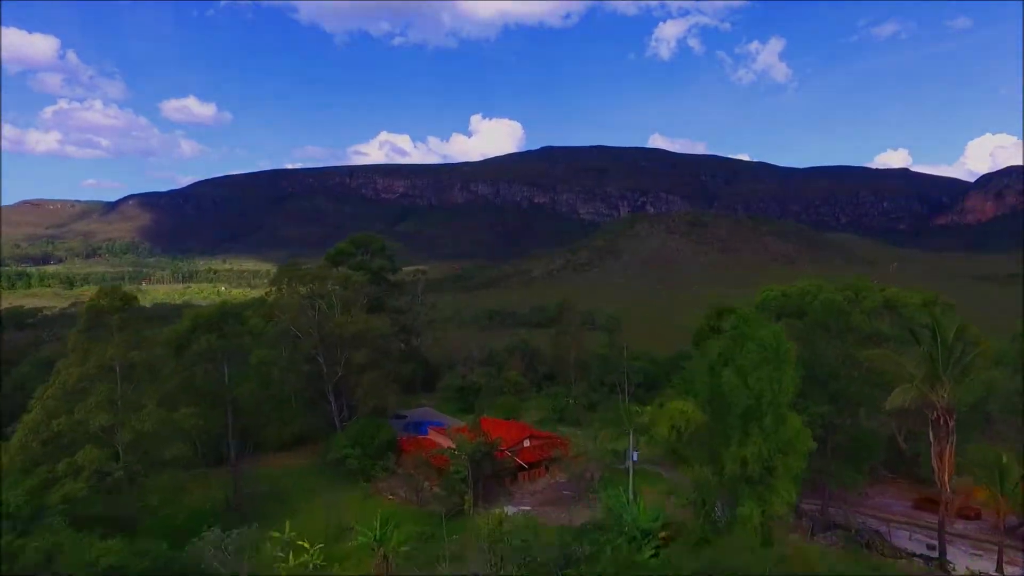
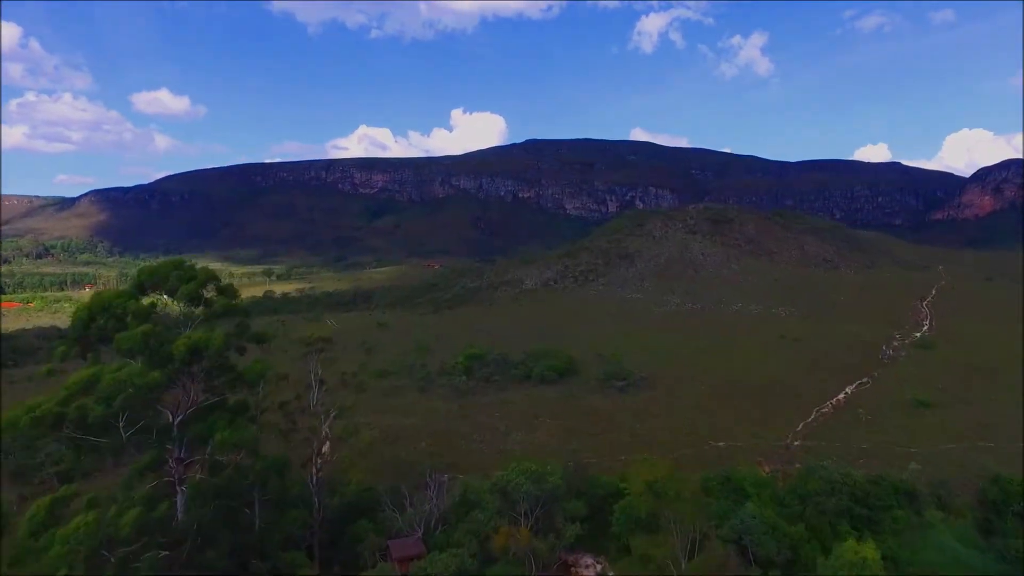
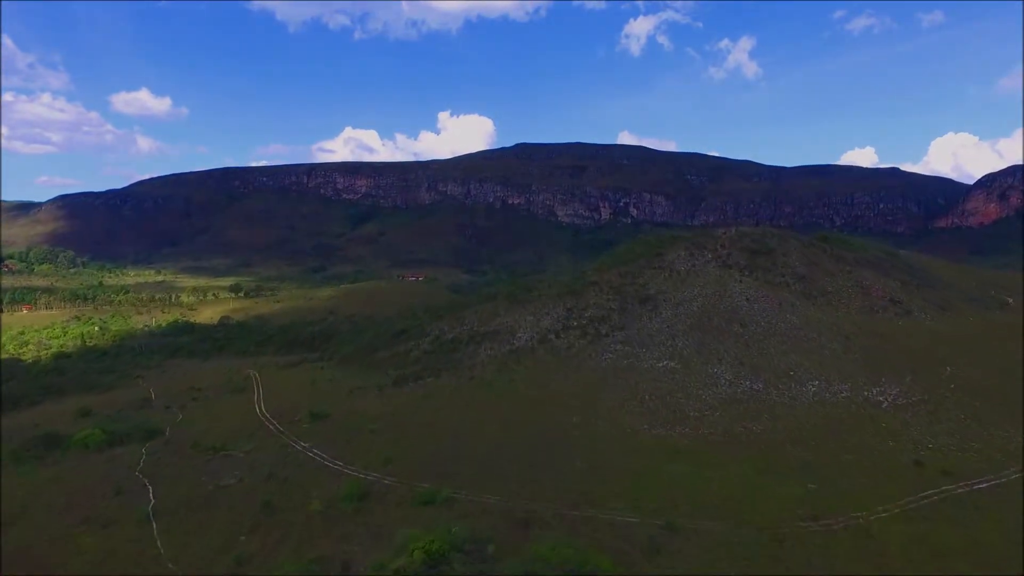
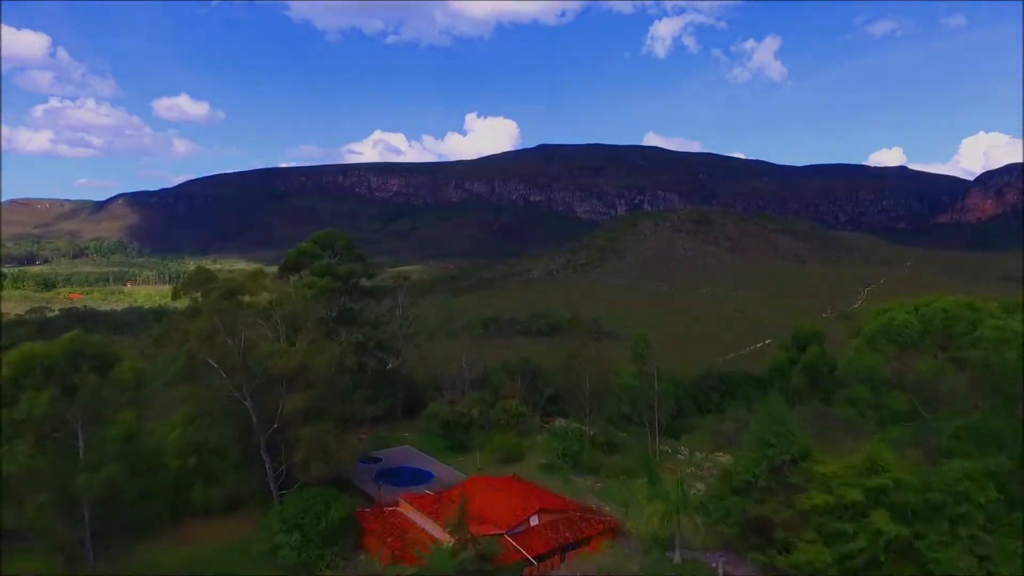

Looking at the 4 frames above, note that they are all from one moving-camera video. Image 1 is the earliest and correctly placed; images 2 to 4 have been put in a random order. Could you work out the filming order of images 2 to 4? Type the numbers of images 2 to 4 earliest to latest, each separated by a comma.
4, 2, 3
